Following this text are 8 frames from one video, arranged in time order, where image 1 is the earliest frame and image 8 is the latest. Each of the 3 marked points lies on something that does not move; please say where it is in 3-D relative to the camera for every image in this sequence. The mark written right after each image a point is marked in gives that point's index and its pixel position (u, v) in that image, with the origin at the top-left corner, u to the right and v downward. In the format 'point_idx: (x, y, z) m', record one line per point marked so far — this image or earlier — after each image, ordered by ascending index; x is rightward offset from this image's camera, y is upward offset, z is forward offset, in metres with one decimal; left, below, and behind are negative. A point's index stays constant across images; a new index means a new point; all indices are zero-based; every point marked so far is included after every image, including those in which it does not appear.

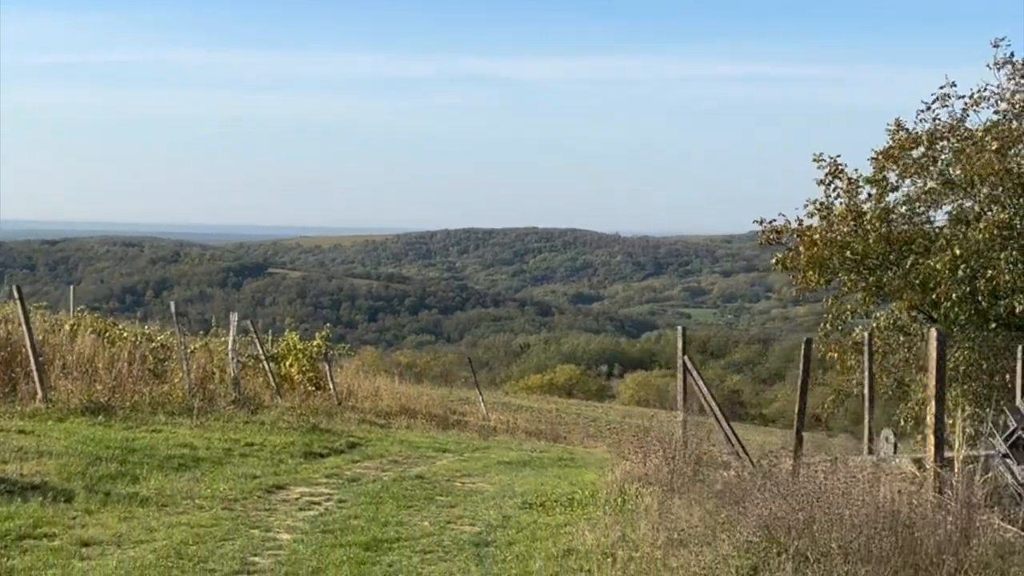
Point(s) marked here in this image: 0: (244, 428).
0: (-2.2, -1.2, +10.9) m
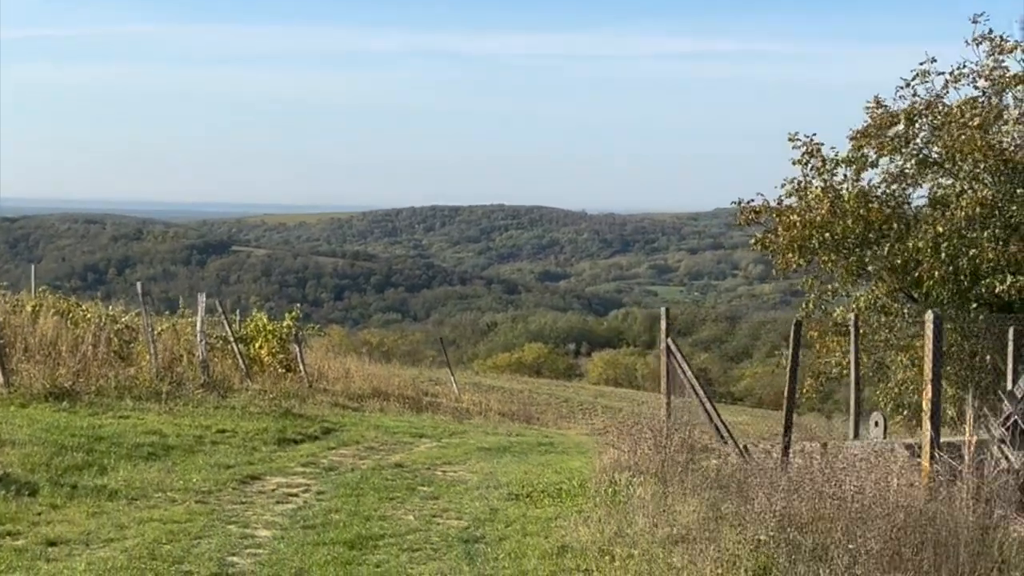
0: (-2.4, -1.0, +10.6) m
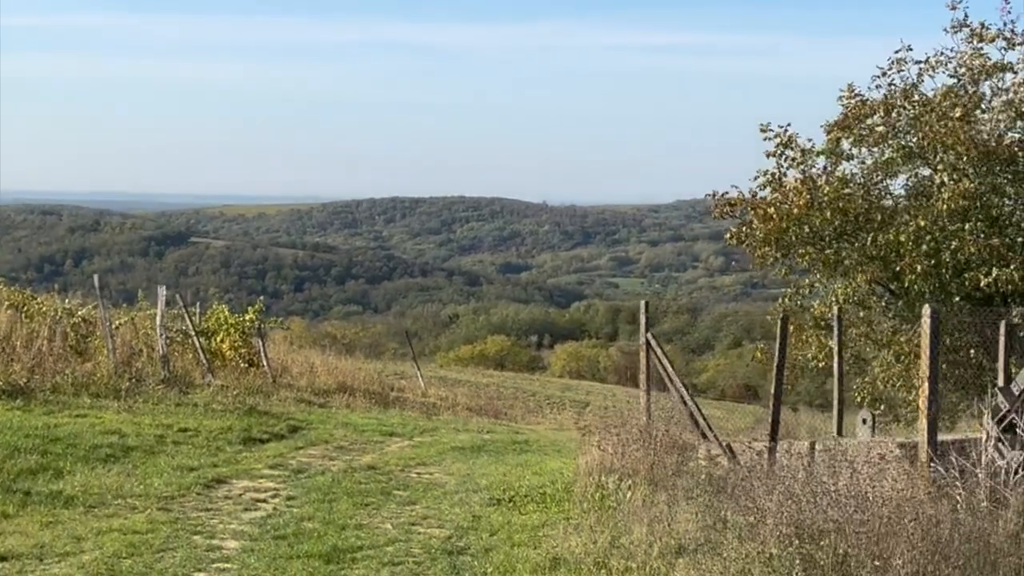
0: (-2.6, -0.9, +10.2) m
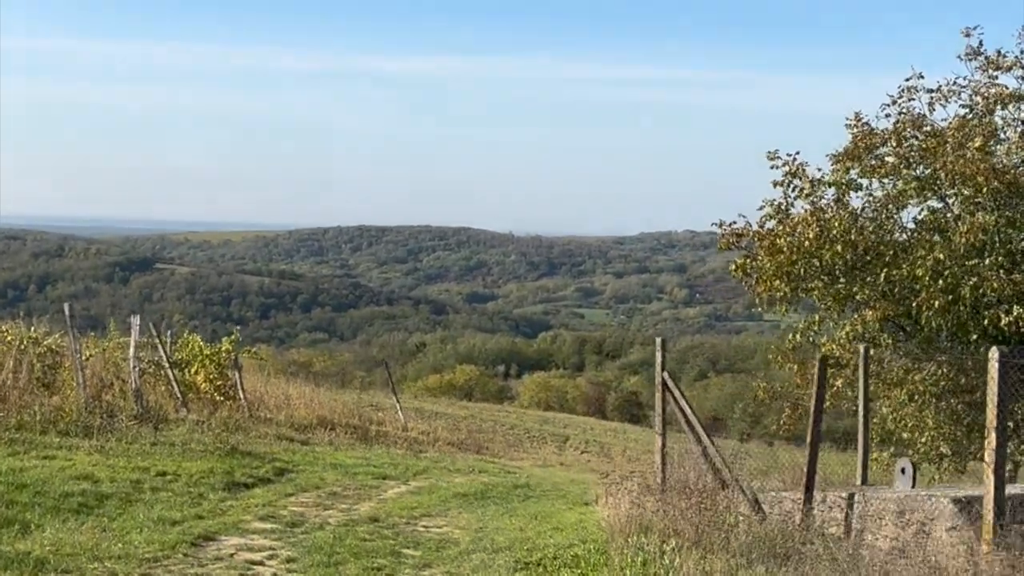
0: (-2.5, -1.2, +9.4) m
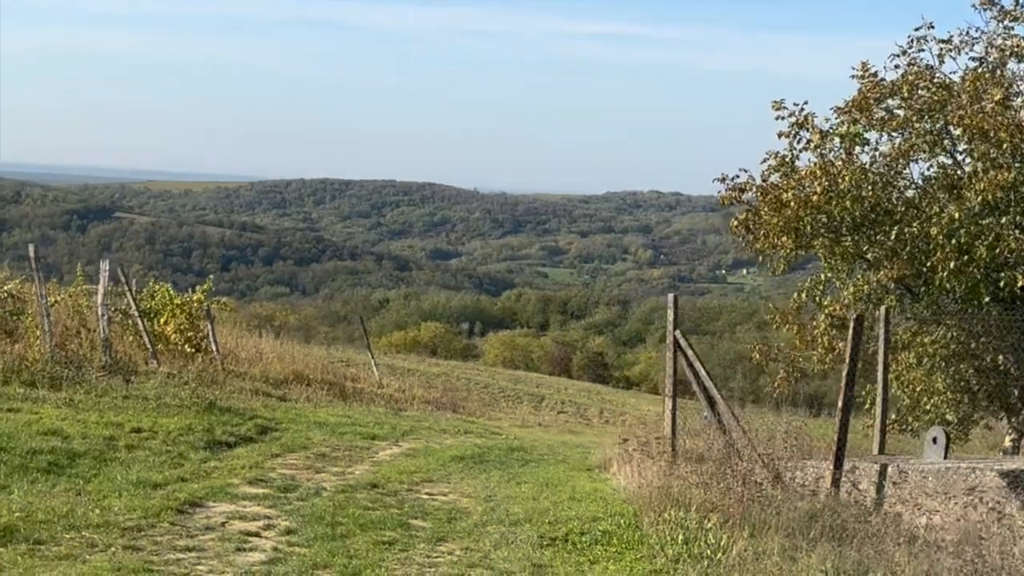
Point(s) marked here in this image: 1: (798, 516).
0: (-2.5, -0.8, +8.8) m
1: (+1.1, -0.9, +5.2) m
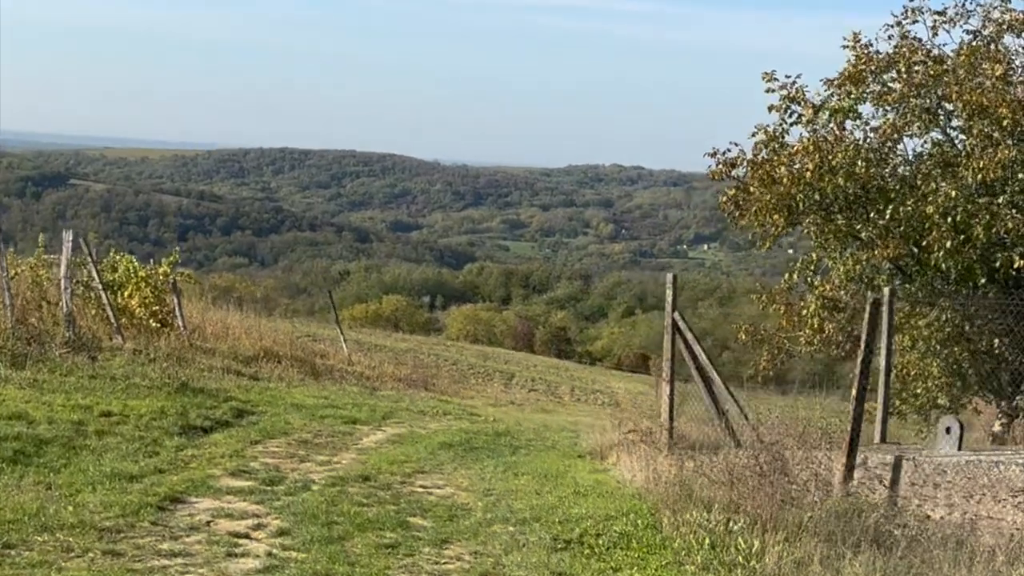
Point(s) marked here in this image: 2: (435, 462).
0: (-2.6, -0.6, +8.3) m
1: (+1.2, -0.8, +4.8) m
2: (-0.4, -0.9, +6.9) m
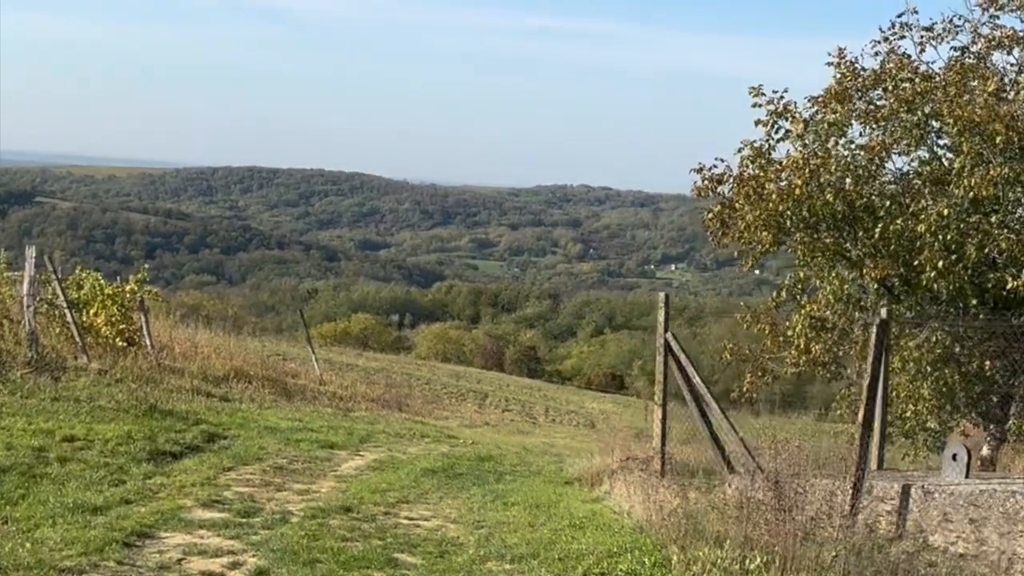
0: (-2.7, -0.7, +7.9) m
1: (+1.2, -0.9, +4.5) m
2: (-0.5, -1.0, +6.5) m
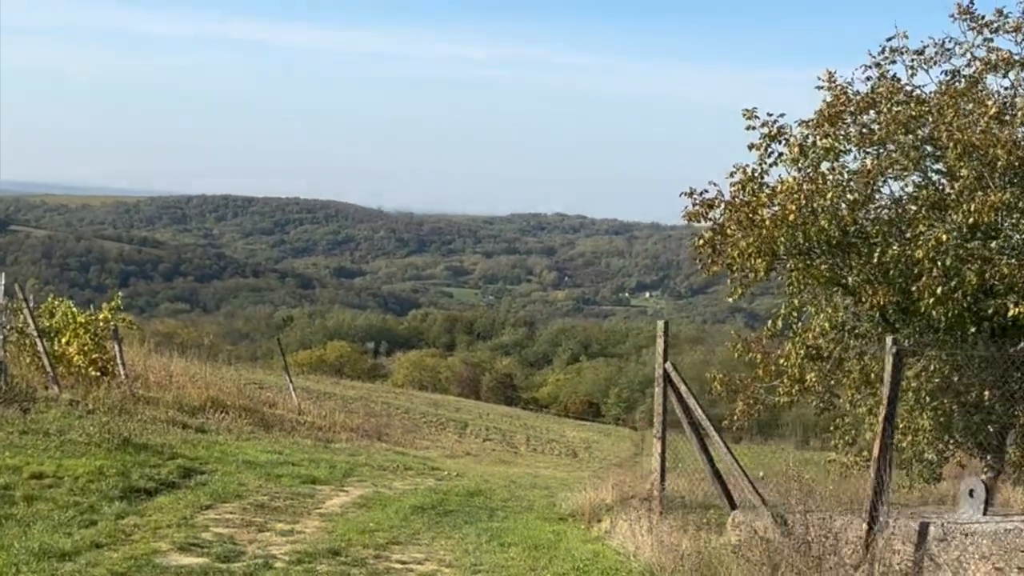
0: (-2.7, -0.9, +7.4) m
1: (+1.2, -1.0, +4.2) m
2: (-0.5, -1.1, +6.2) m
